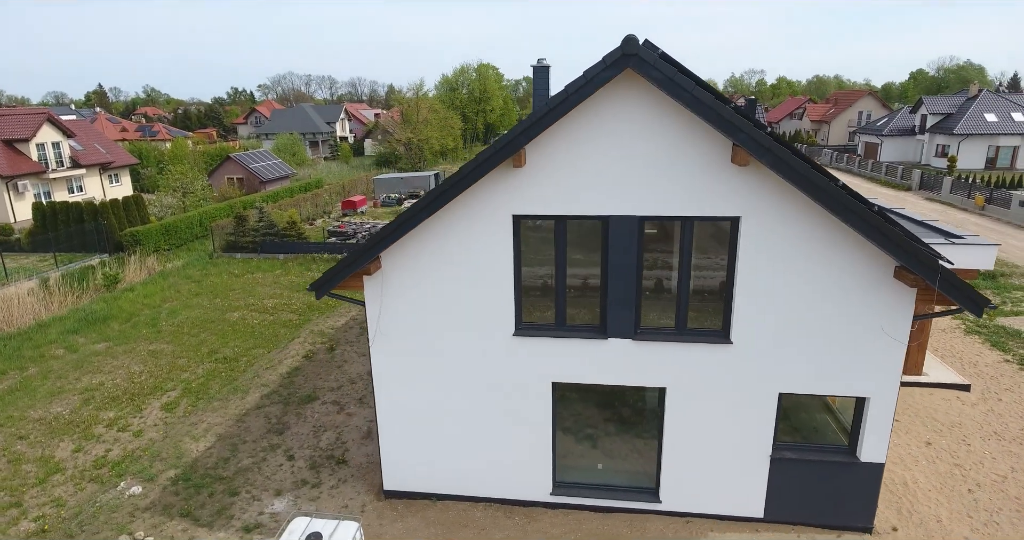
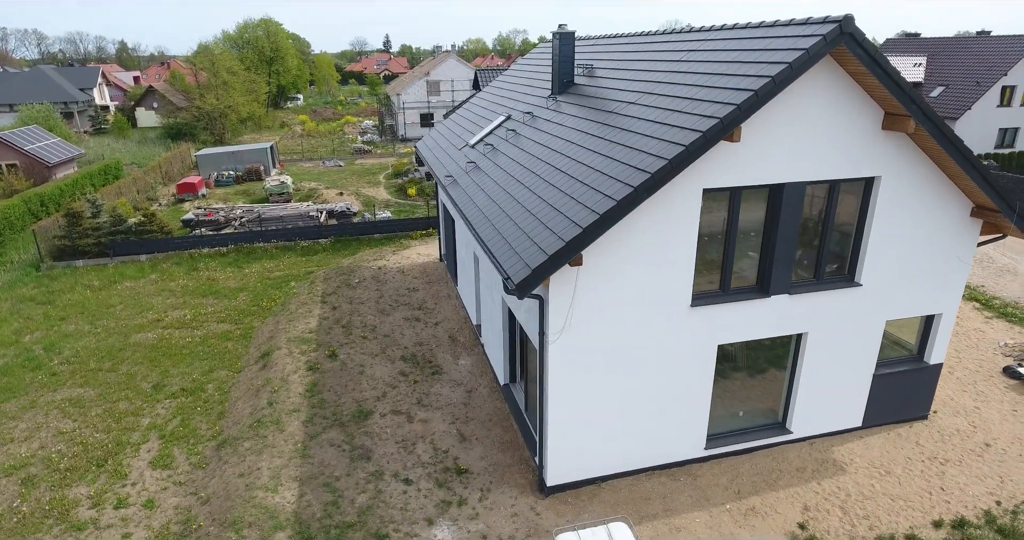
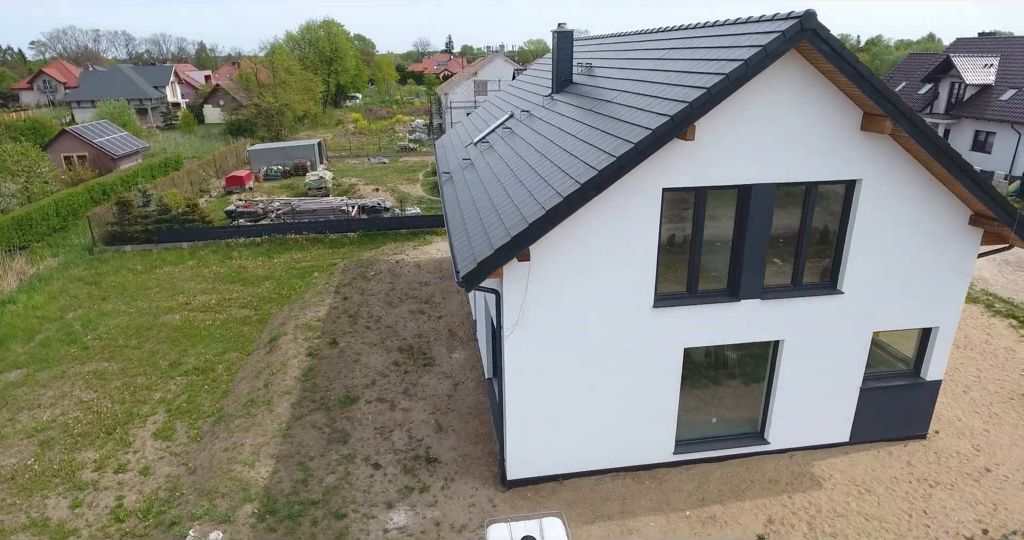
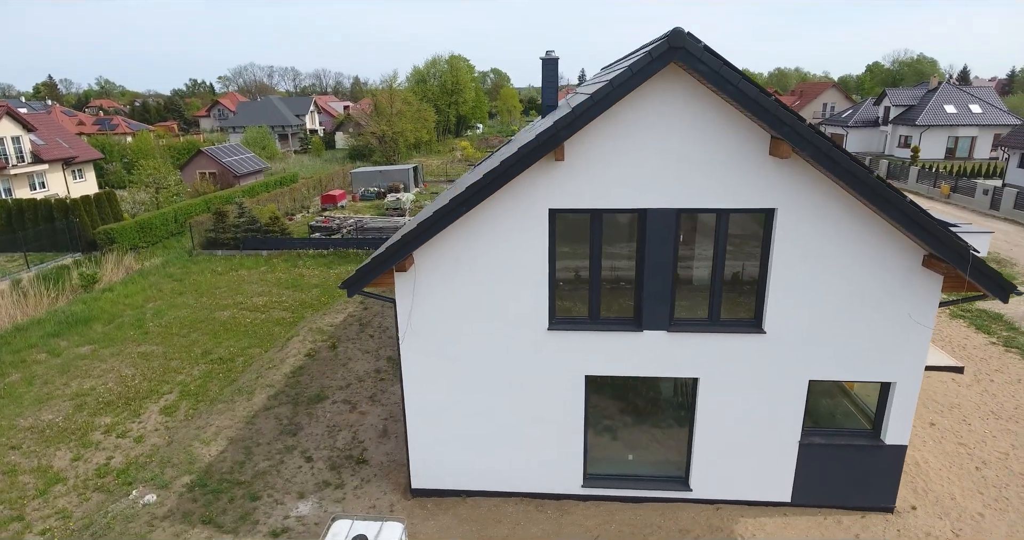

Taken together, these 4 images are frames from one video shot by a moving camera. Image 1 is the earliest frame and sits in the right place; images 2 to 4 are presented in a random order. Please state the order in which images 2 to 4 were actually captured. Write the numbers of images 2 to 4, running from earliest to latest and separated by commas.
4, 3, 2
